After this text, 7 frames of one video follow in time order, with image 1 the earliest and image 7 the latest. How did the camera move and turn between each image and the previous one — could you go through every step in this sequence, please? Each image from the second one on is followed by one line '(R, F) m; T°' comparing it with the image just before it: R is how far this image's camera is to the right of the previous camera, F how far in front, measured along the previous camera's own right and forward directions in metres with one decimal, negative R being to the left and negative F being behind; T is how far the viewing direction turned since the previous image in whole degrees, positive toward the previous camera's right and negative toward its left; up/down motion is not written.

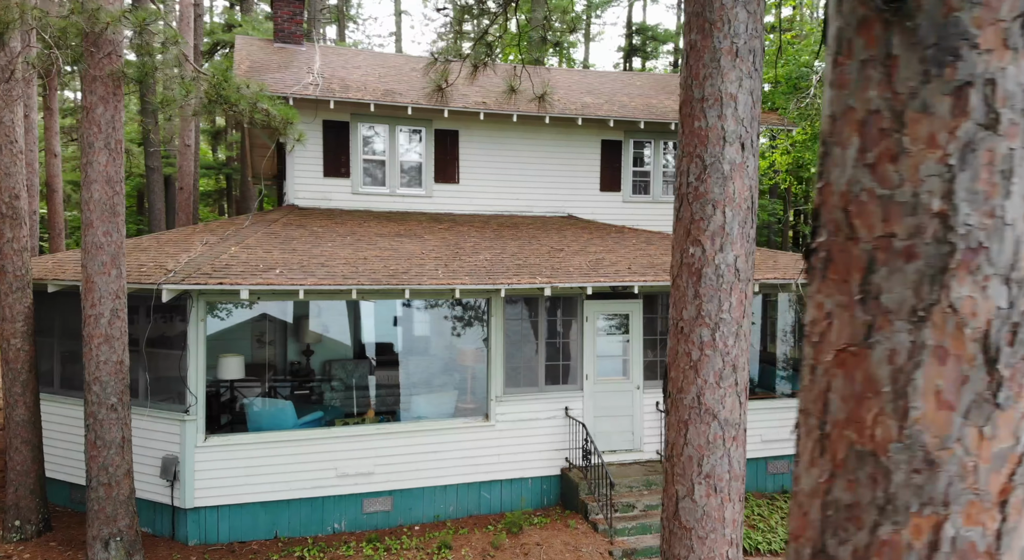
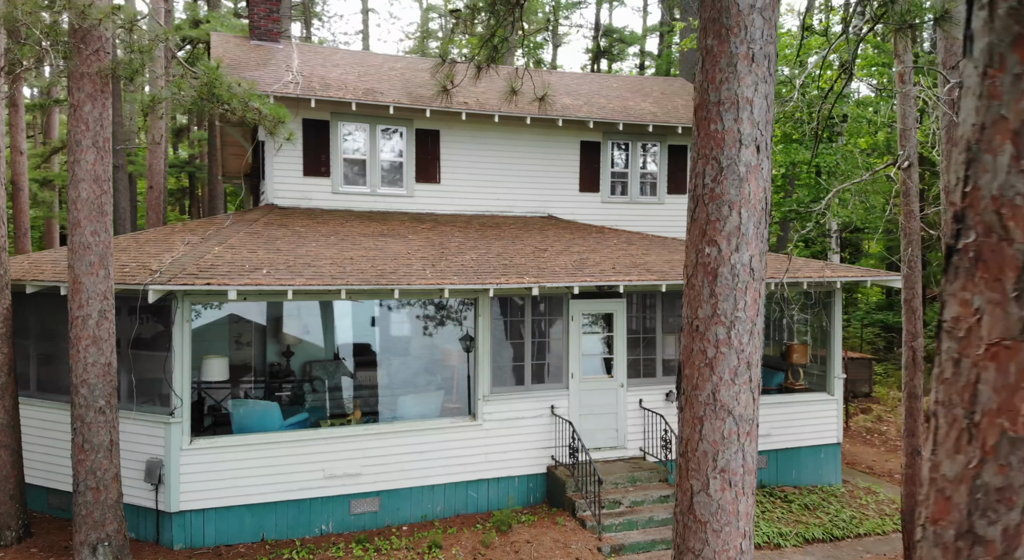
(-0.3, 0.0) m; +3°
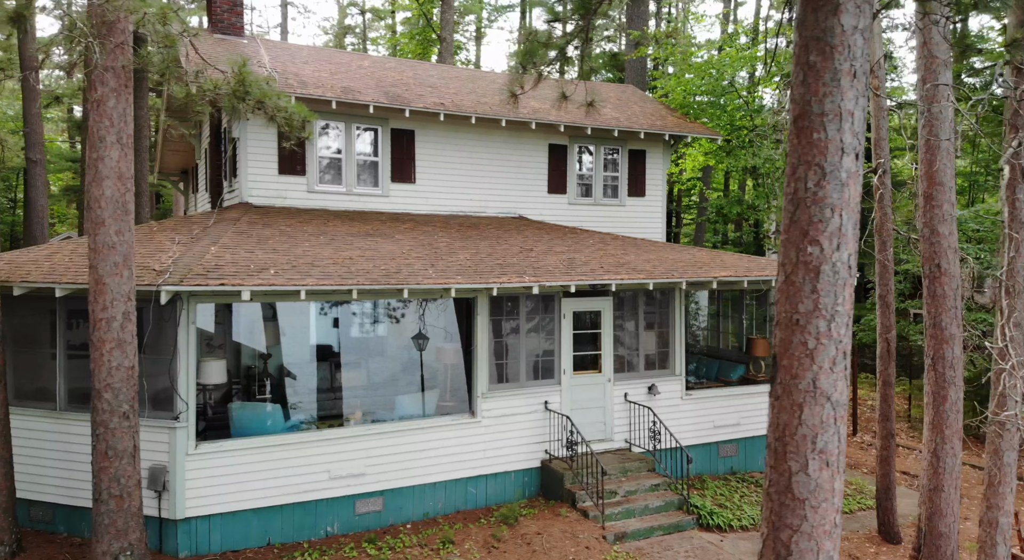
(-1.3, -0.2) m; +7°
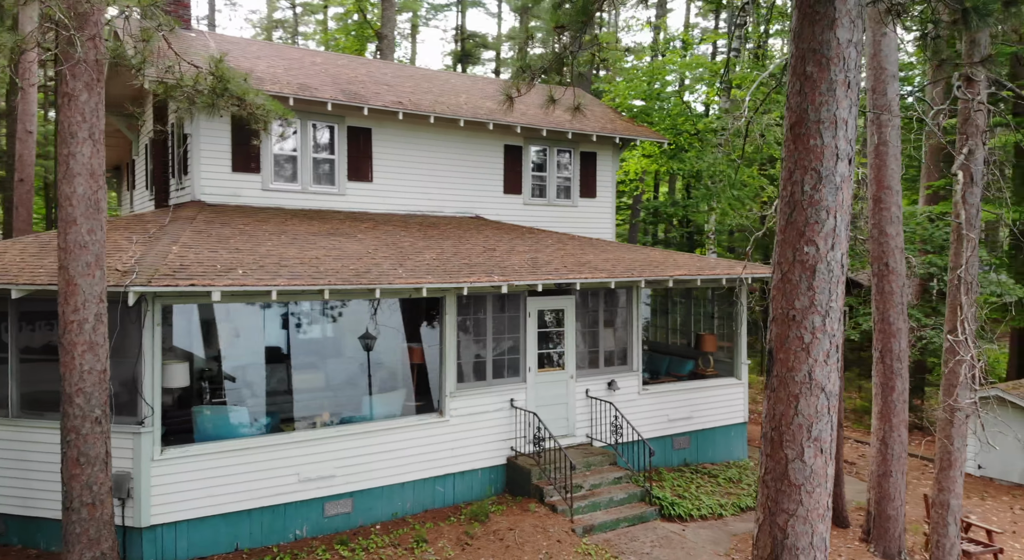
(-0.6, -0.1) m; +5°
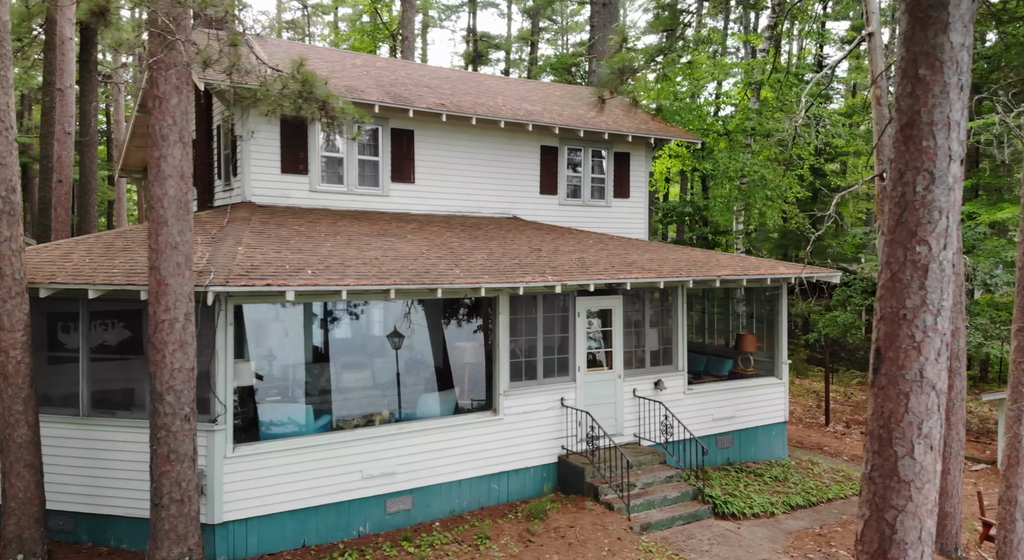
(-0.8, -0.1) m; 0°
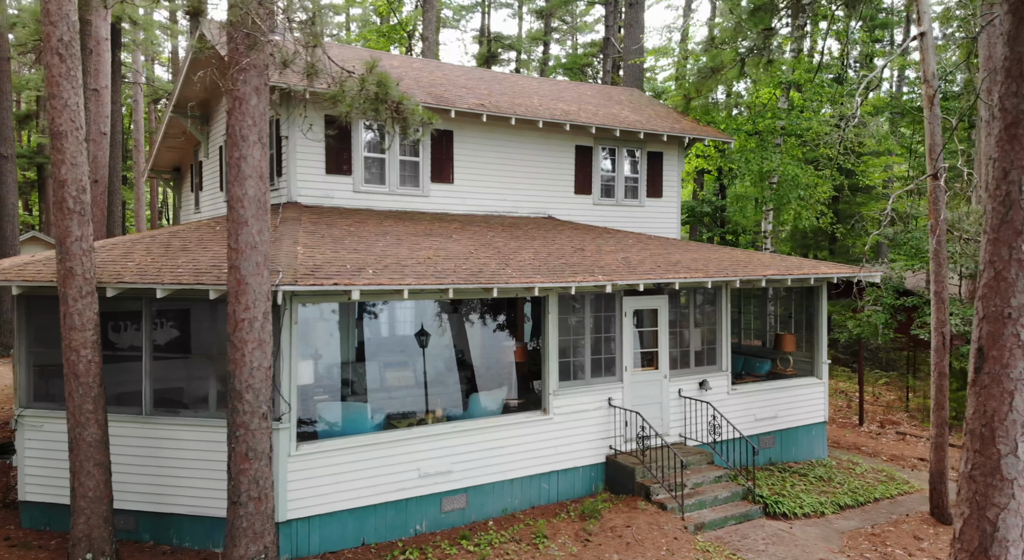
(-0.7, 0.0) m; 0°
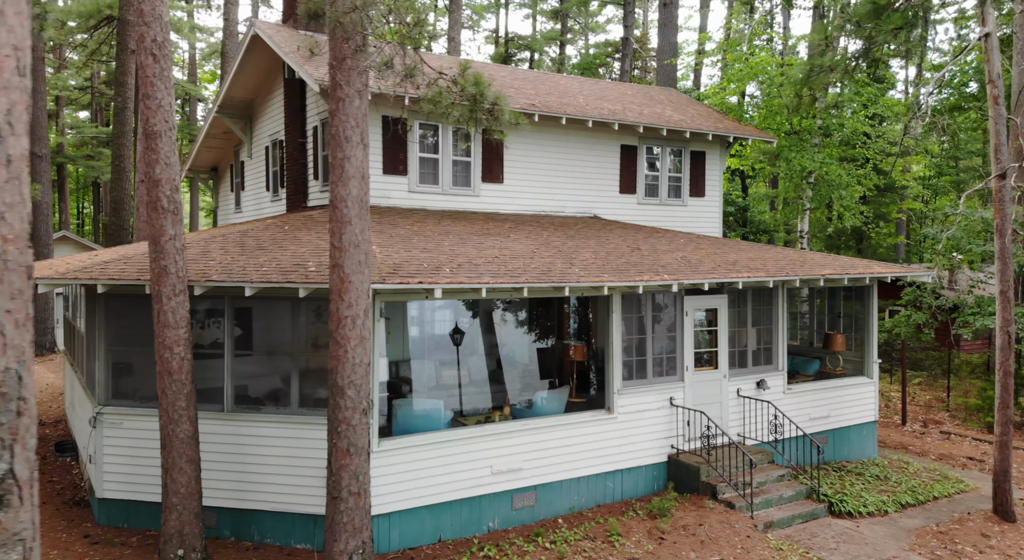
(-1.0, -0.1) m; 0°
